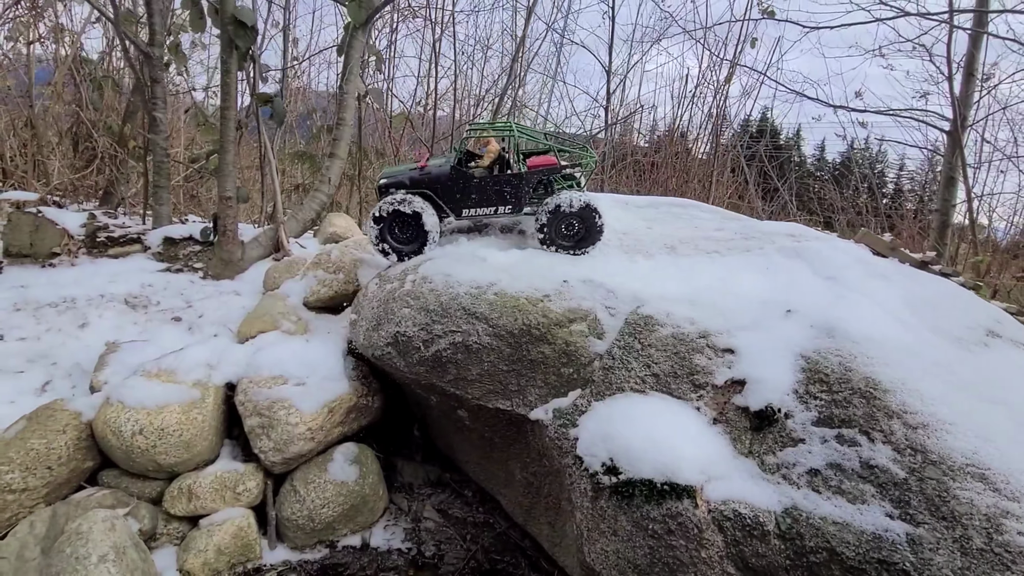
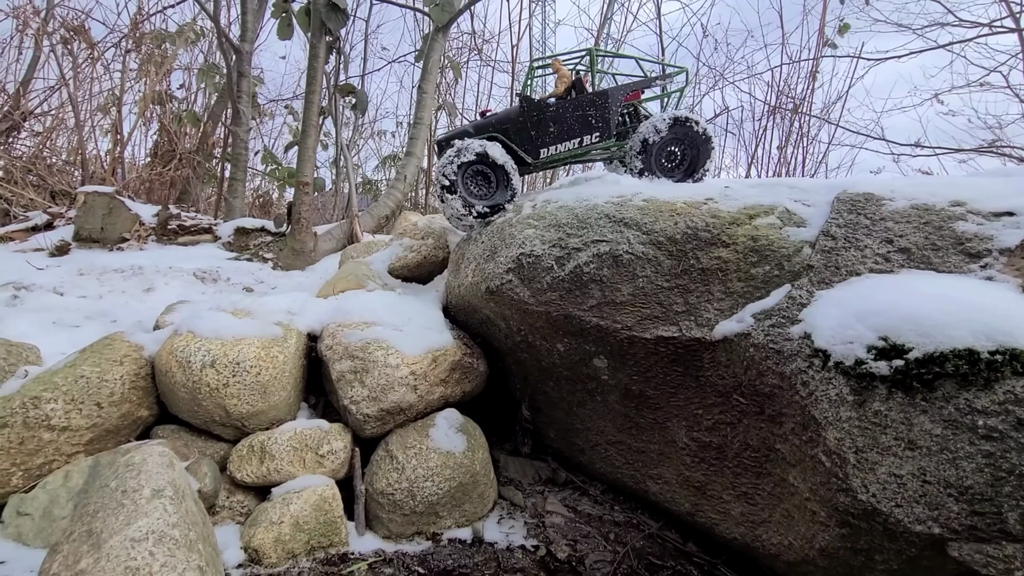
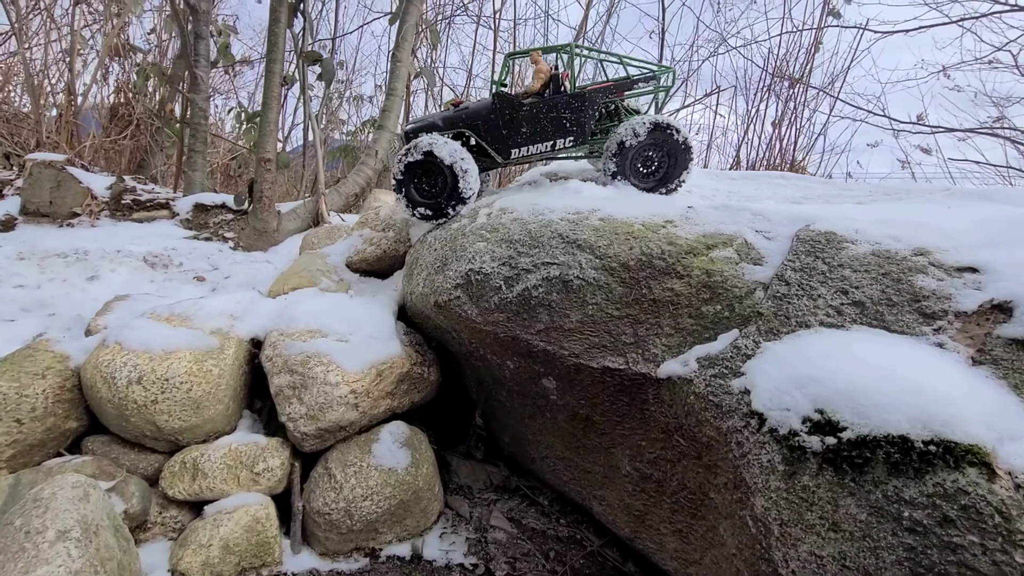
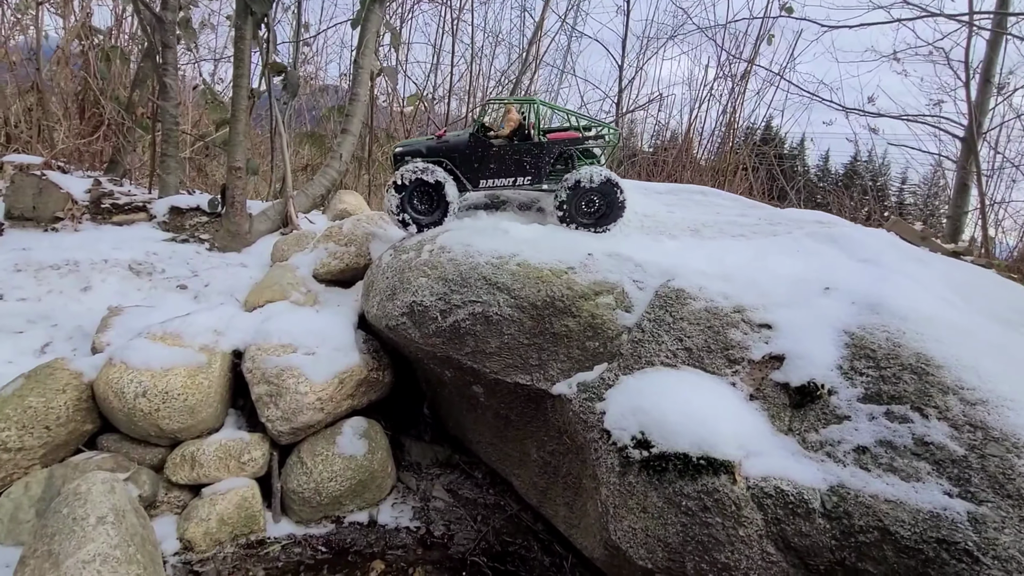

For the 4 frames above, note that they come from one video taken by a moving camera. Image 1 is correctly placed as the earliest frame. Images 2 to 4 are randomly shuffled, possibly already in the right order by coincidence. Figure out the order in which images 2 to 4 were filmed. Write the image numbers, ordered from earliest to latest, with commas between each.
4, 3, 2
